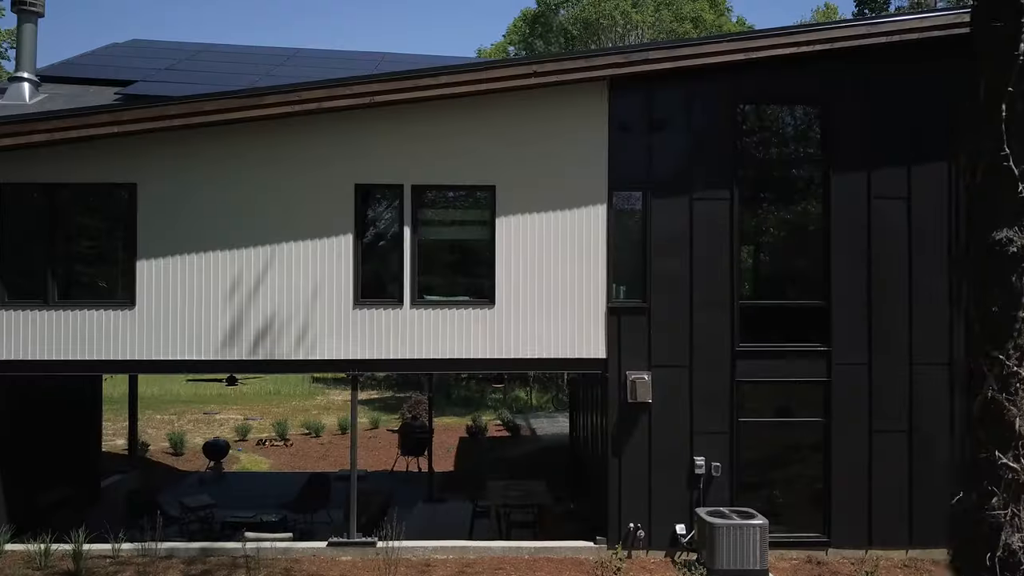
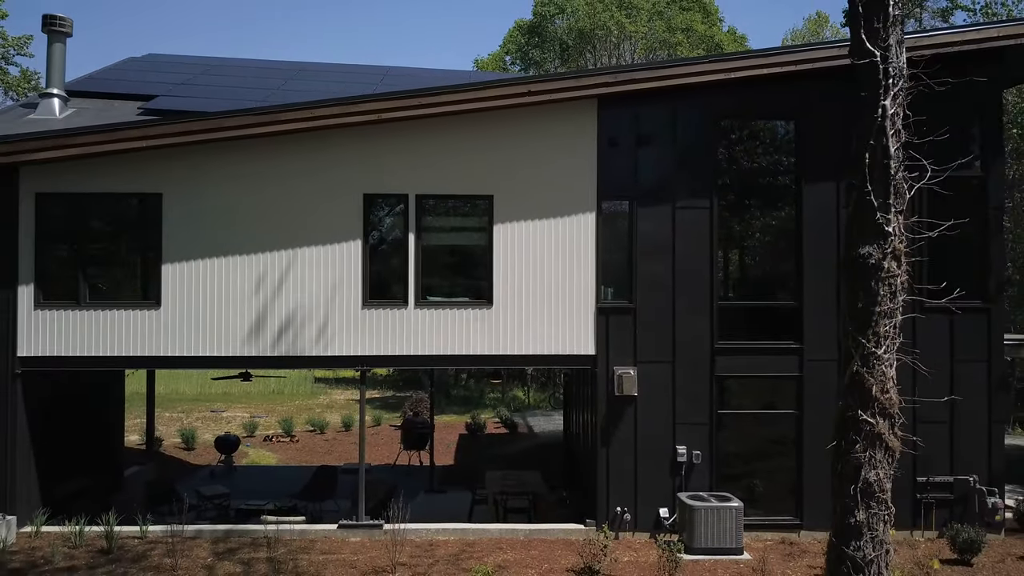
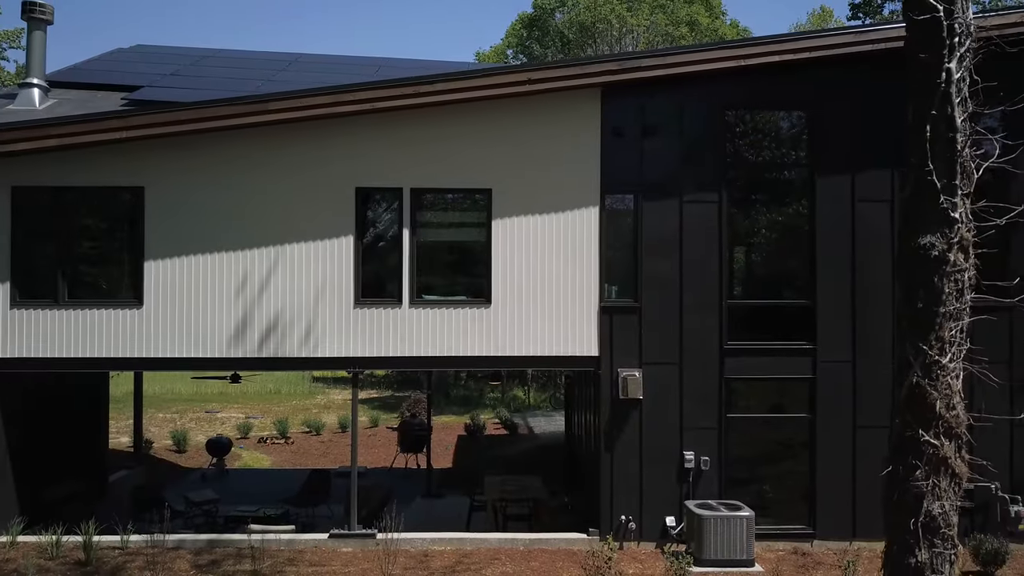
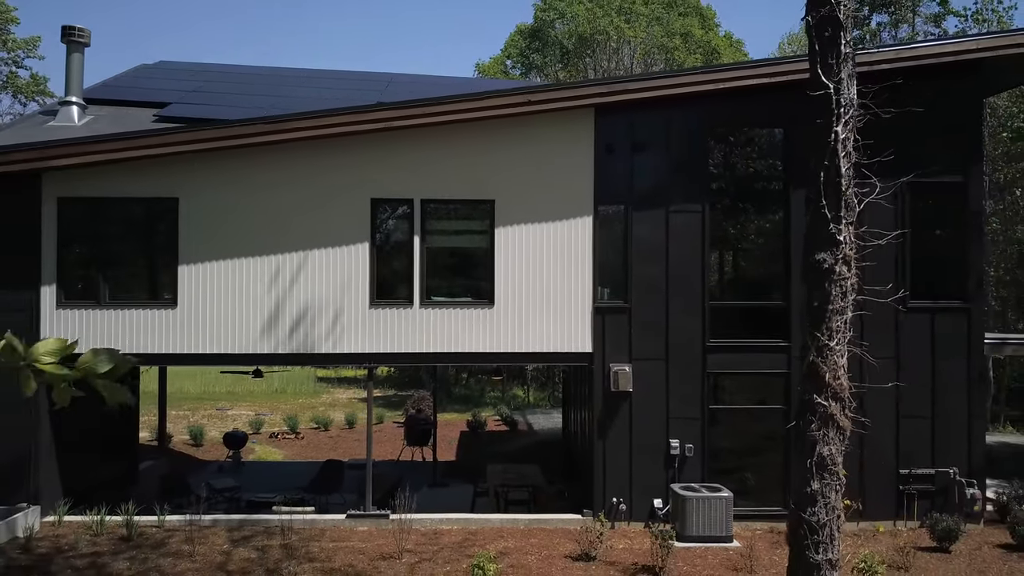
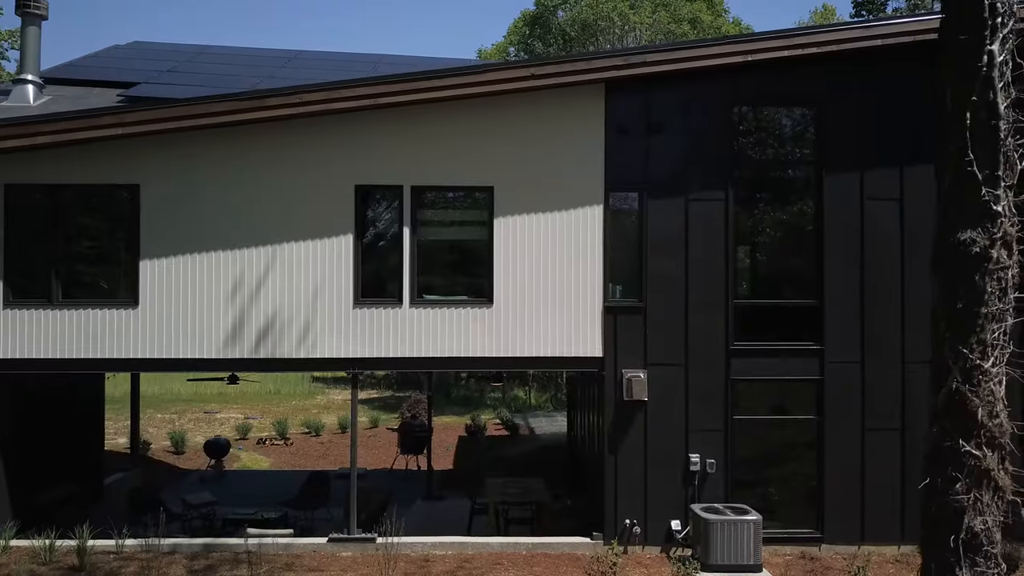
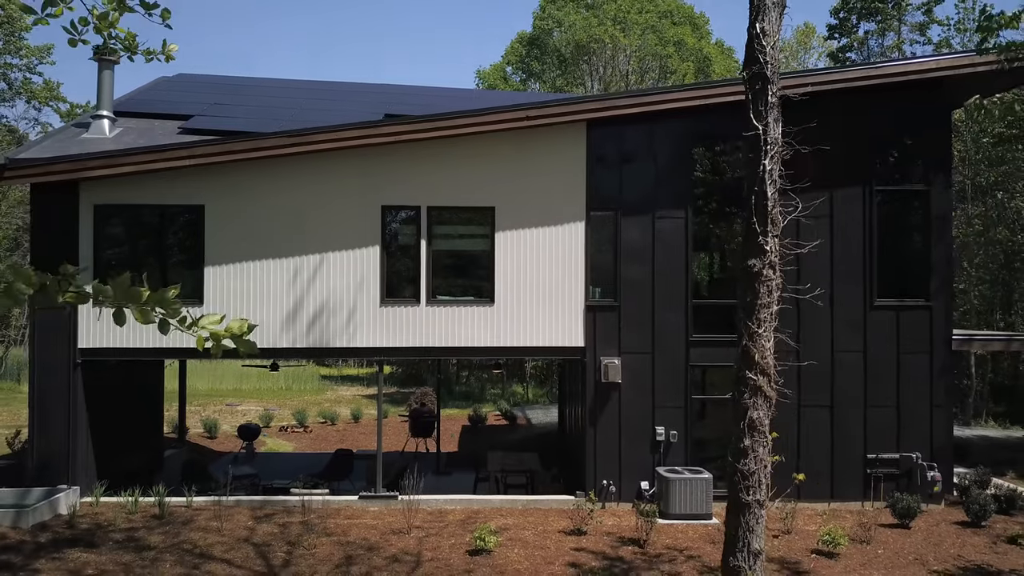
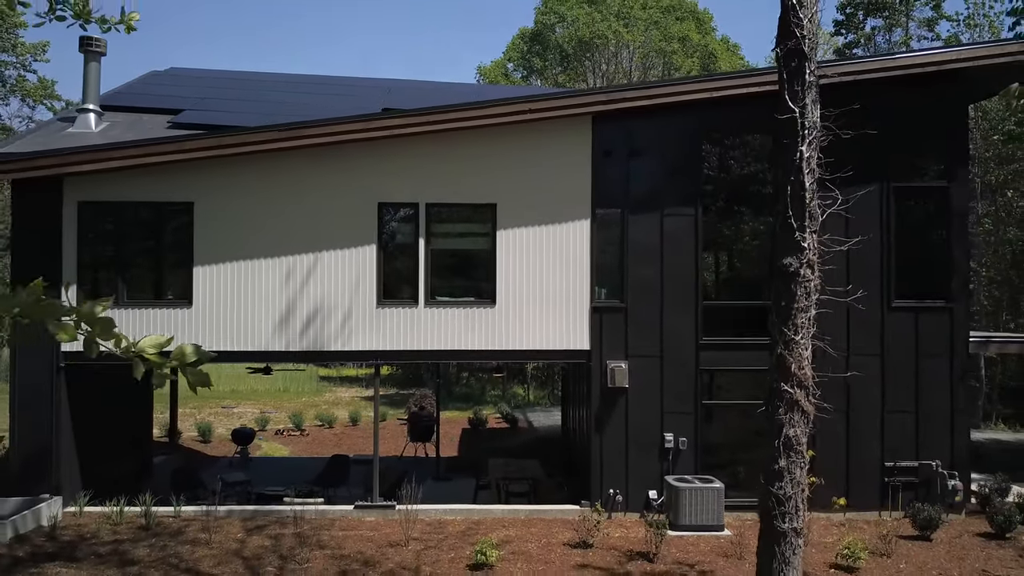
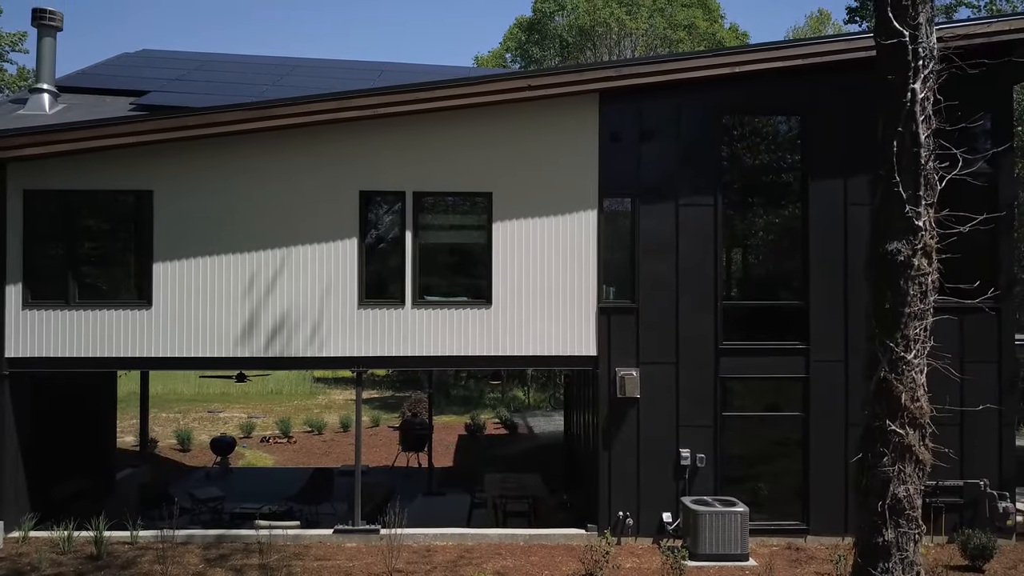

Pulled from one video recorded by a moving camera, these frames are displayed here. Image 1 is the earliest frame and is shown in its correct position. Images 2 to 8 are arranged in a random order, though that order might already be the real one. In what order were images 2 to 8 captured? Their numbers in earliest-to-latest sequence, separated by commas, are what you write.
5, 3, 8, 2, 4, 7, 6
